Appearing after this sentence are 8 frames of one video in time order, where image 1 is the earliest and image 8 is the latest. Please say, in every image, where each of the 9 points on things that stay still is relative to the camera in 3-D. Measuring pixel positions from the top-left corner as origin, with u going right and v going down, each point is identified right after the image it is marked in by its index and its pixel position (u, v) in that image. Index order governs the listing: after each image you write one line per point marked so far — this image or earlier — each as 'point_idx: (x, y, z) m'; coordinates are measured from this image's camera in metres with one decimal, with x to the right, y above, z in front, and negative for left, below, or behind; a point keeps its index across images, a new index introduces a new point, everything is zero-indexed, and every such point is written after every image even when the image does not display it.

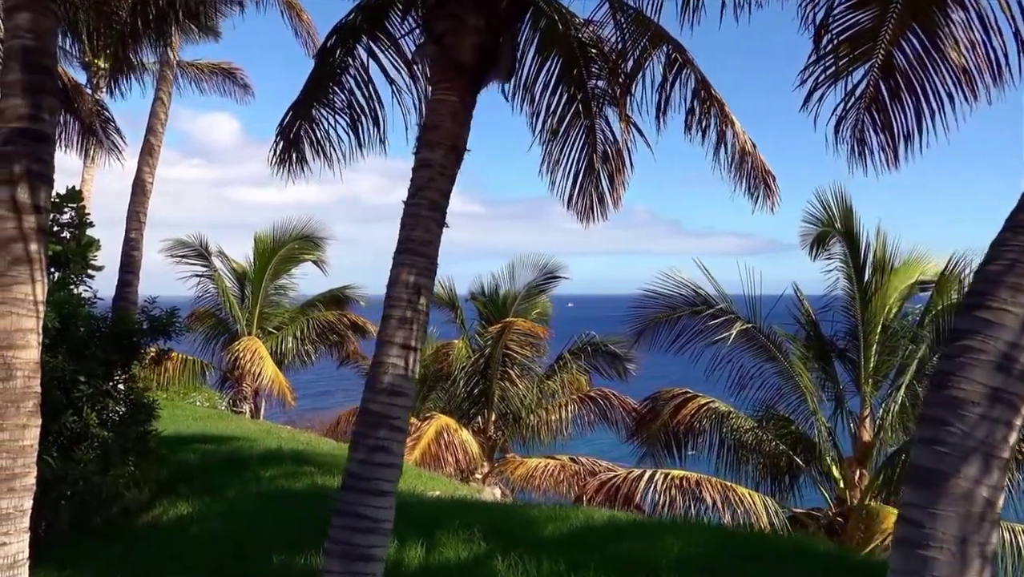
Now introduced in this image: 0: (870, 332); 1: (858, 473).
0: (+4.4, -0.5, +10.3) m
1: (+4.1, -2.2, +10.1) m
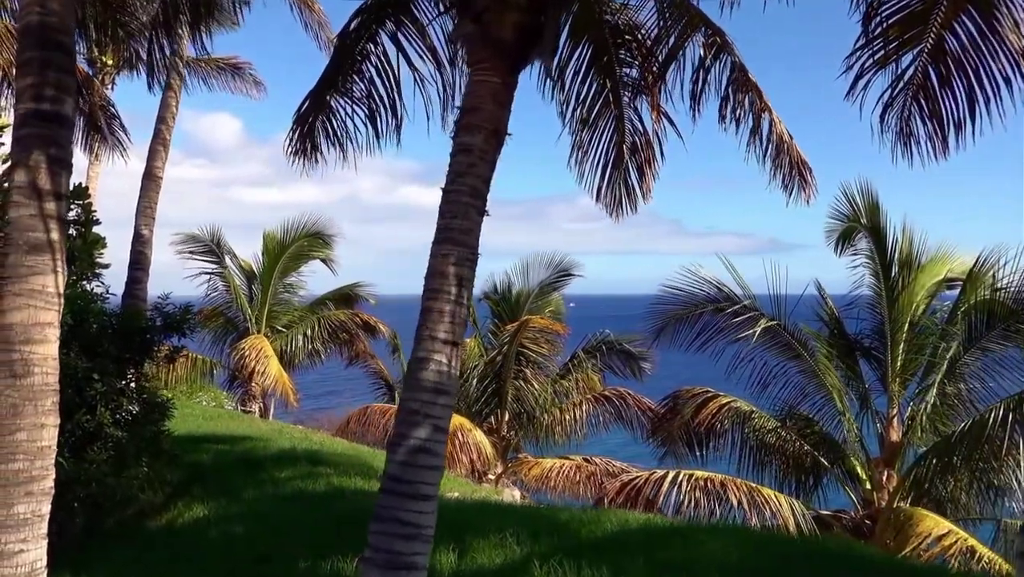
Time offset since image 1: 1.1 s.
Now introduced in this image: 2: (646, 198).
0: (+4.6, -0.5, +10.0) m
1: (+4.4, -2.2, +9.8) m
2: (+1.2, +0.8, +7.4) m
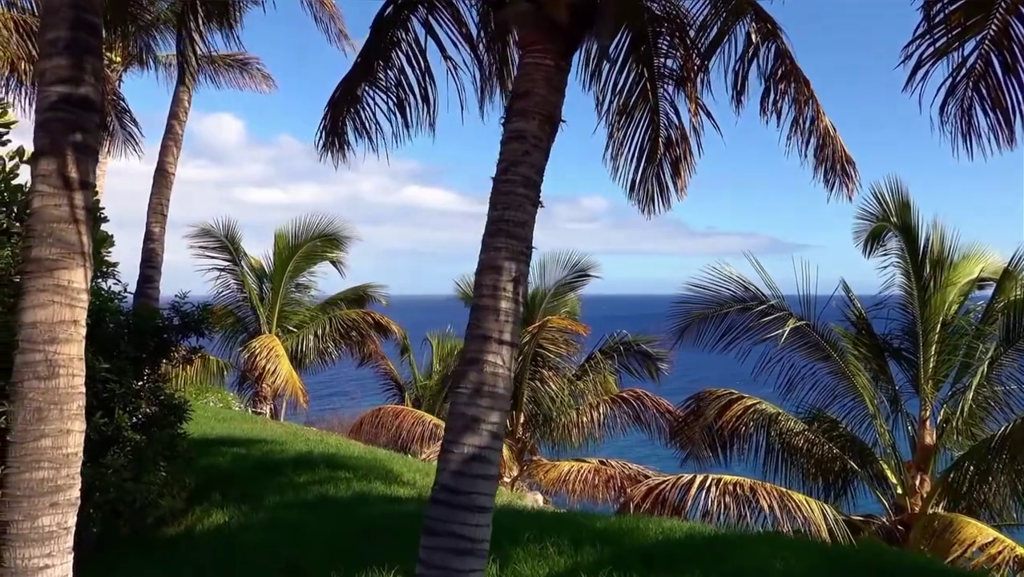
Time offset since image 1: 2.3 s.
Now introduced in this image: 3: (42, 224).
0: (+4.8, -0.5, +9.8) m
1: (+4.6, -2.2, +9.6) m
2: (+1.4, +0.8, +7.1) m
3: (-1.9, +0.3, +3.4) m
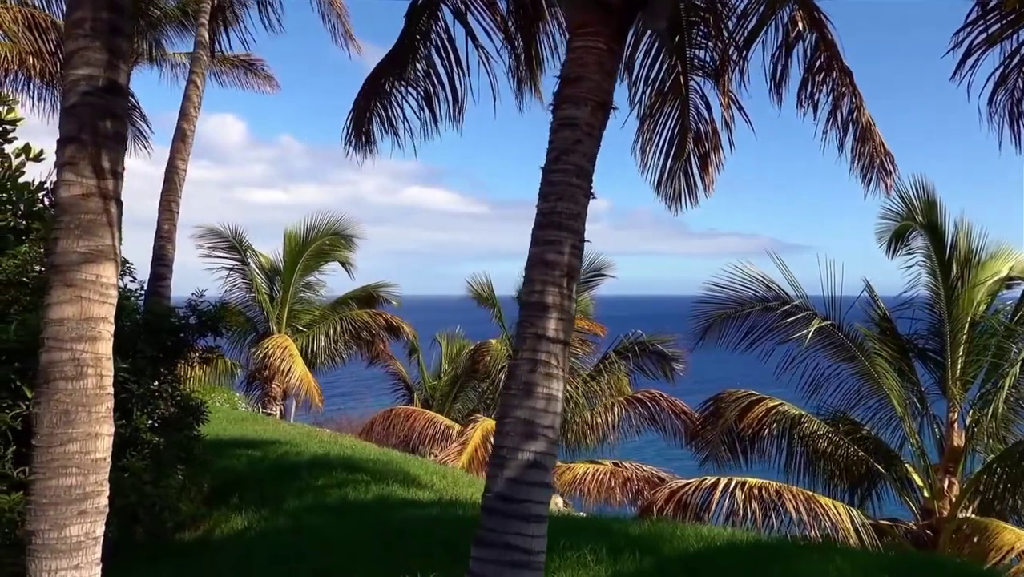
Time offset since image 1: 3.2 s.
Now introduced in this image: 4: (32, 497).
0: (+5.1, -0.5, +9.6) m
1: (+4.8, -2.1, +9.4) m
2: (+1.6, +0.8, +6.9) m
3: (-1.7, +0.3, +3.2) m
4: (-1.8, -0.8, +3.2) m
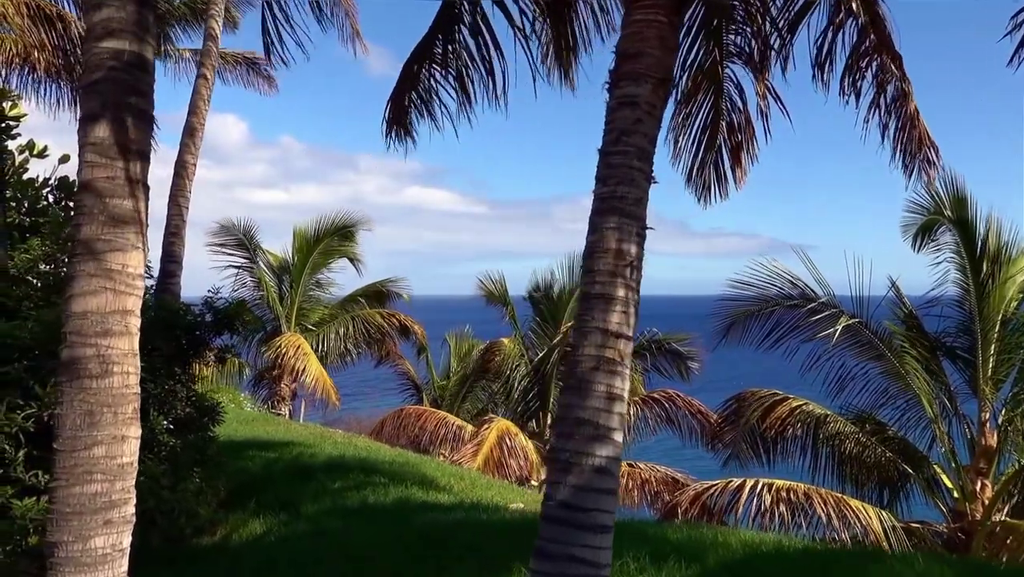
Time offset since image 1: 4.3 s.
0: (+5.3, -0.4, +9.3) m
1: (+5.1, -2.1, +9.1) m
2: (+1.8, +0.9, +6.7) m
3: (-1.5, +0.3, +3.0) m
4: (-1.6, -0.8, +3.0) m
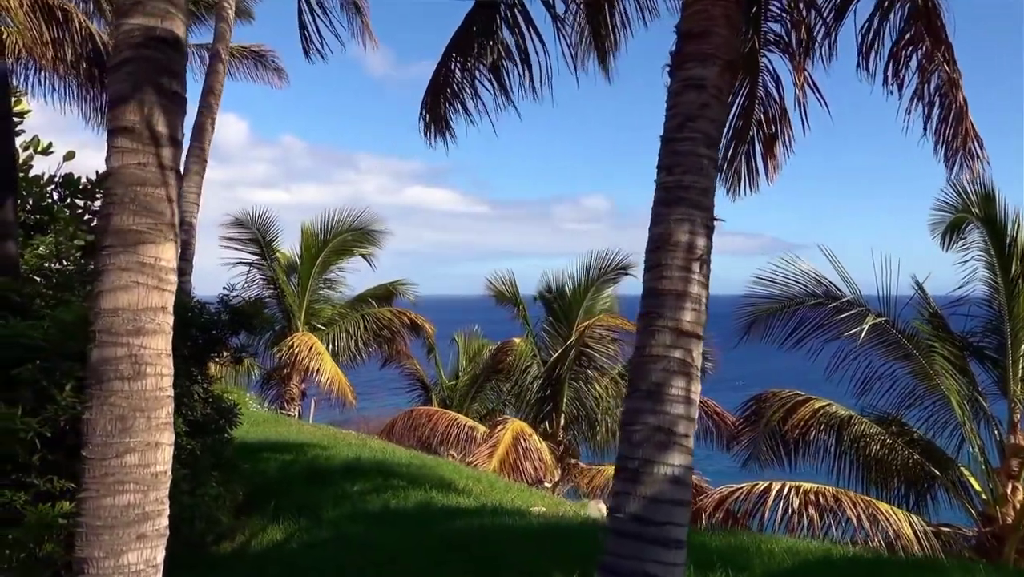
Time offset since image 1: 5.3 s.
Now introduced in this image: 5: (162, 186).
0: (+5.5, -0.4, +9.1) m
1: (+5.3, -2.1, +8.9) m
2: (+2.0, +0.9, +6.5) m
3: (-1.3, +0.3, +2.8) m
4: (-1.4, -0.8, +2.8) m
5: (-1.2, +0.3, +2.8) m
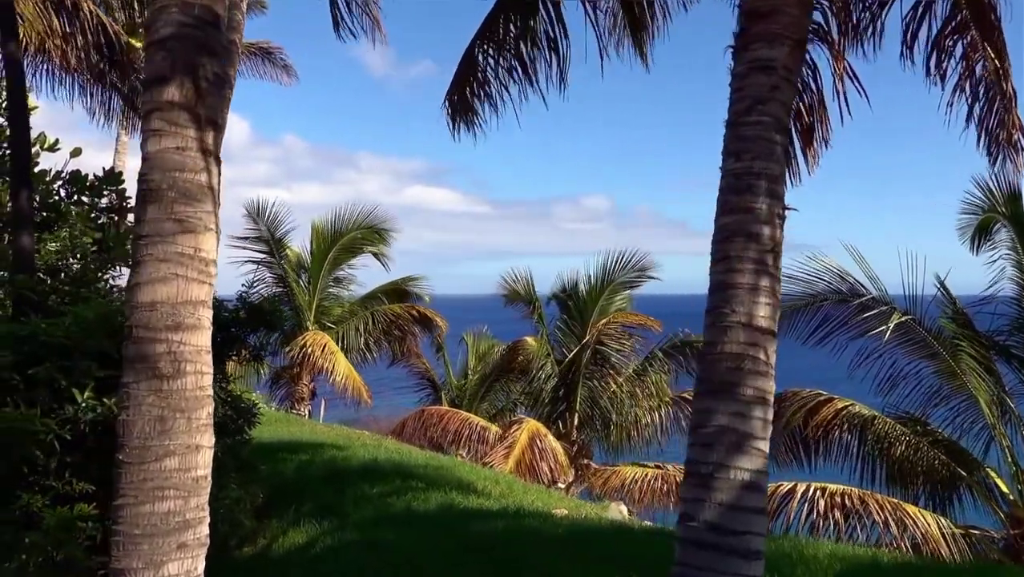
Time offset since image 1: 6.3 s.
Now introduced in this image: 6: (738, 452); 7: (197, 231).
0: (+5.7, -0.4, +8.9) m
1: (+5.5, -2.1, +8.7) m
2: (+2.2, +0.9, +6.3) m
3: (-1.1, +0.4, +2.6) m
4: (-1.2, -0.7, +2.6) m
5: (-1.0, +0.4, +2.6) m
6: (+0.7, -0.5, +2.5) m
7: (-1.0, +0.2, +2.6) m
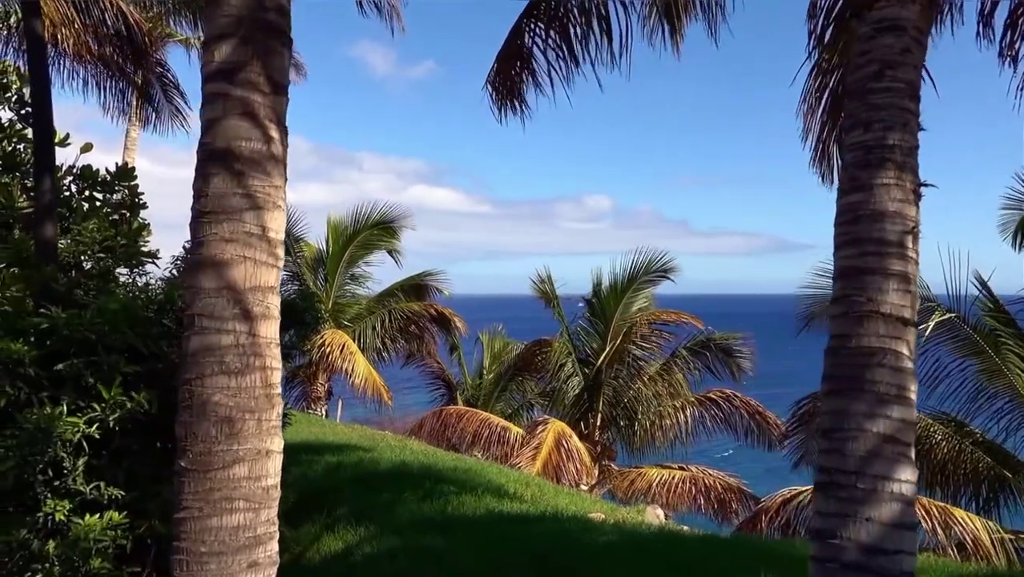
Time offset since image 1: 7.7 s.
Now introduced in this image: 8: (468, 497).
0: (+6.0, -0.4, +8.6) m
1: (+5.8, -2.0, +8.4) m
2: (+2.5, +0.9, +6.0) m
3: (-0.8, +0.4, +2.3) m
4: (-0.9, -0.7, +2.3) m
5: (-0.7, +0.4, +2.3) m
6: (+1.0, -0.4, +2.2) m
7: (-0.7, +0.2, +2.3) m
8: (-0.4, -1.7, +6.8) m
